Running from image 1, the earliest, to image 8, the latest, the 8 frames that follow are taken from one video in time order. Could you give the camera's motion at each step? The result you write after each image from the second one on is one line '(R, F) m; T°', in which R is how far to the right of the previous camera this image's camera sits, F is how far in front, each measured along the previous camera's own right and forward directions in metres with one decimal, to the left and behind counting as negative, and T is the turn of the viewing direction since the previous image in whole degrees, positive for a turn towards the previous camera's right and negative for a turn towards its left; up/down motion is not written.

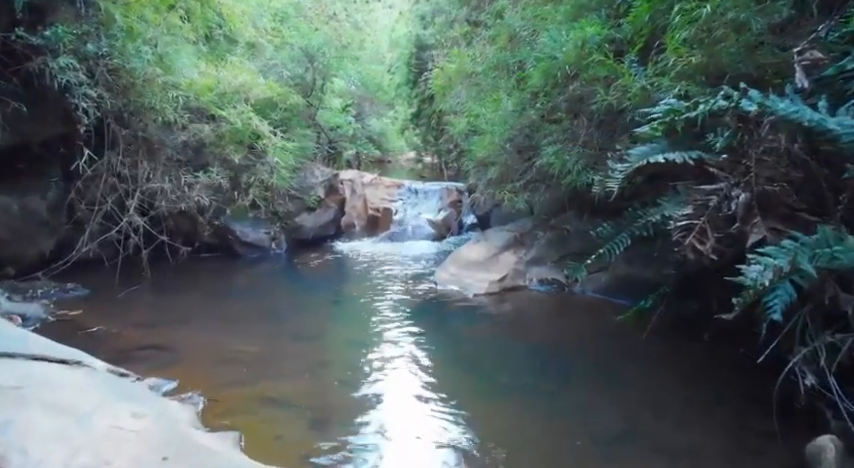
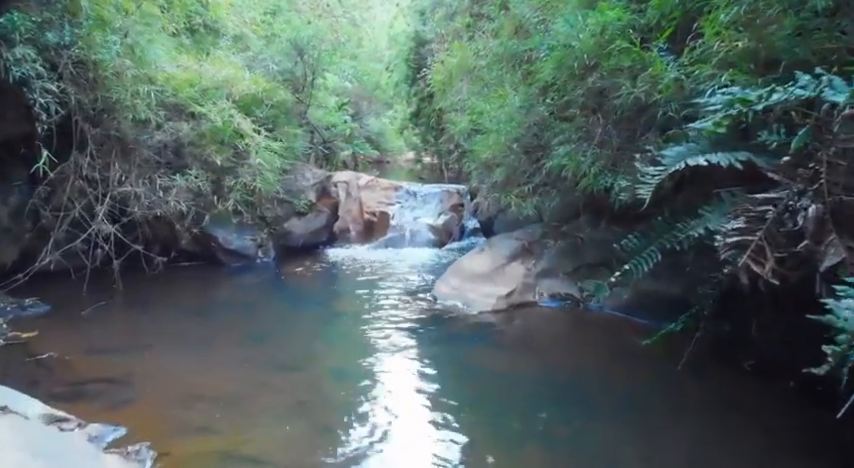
(0.0, +0.6) m; 0°
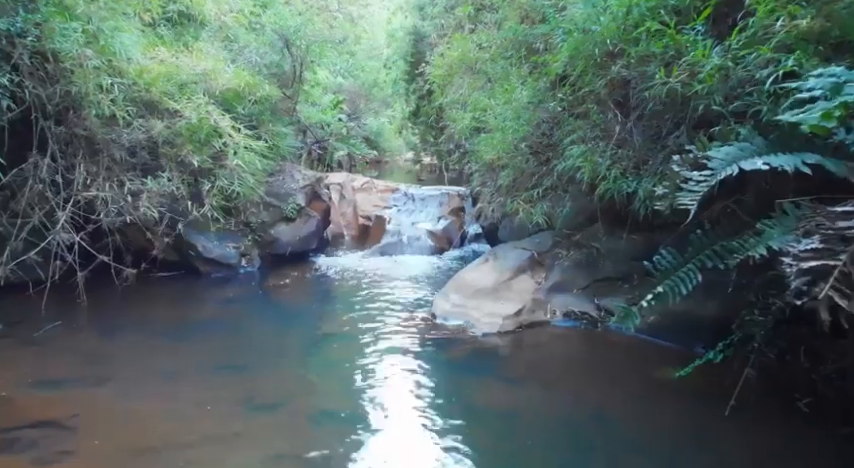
(0.0, +0.6) m; 0°
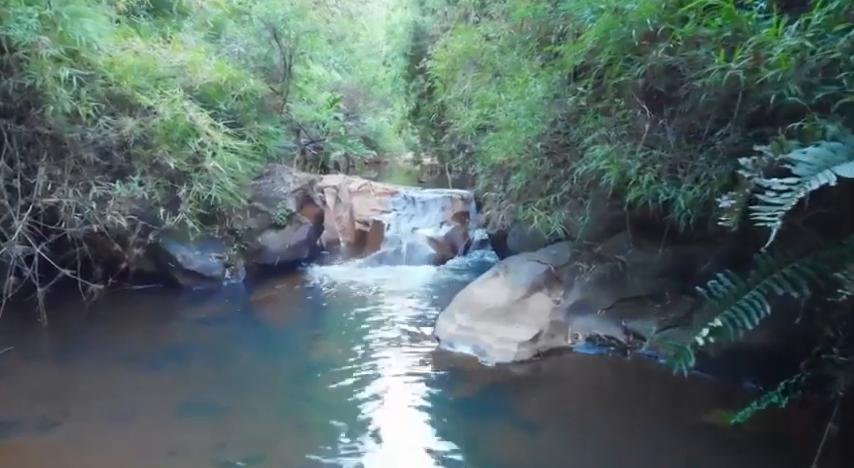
(0.0, +0.6) m; 0°
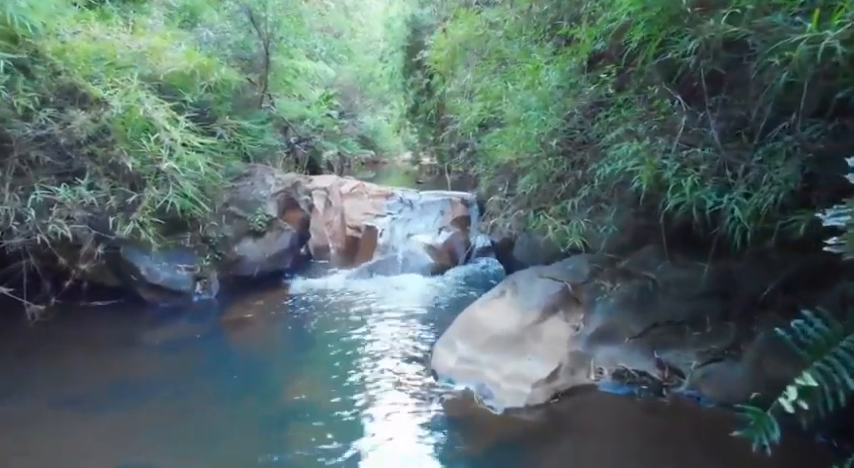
(0.0, +0.7) m; 0°
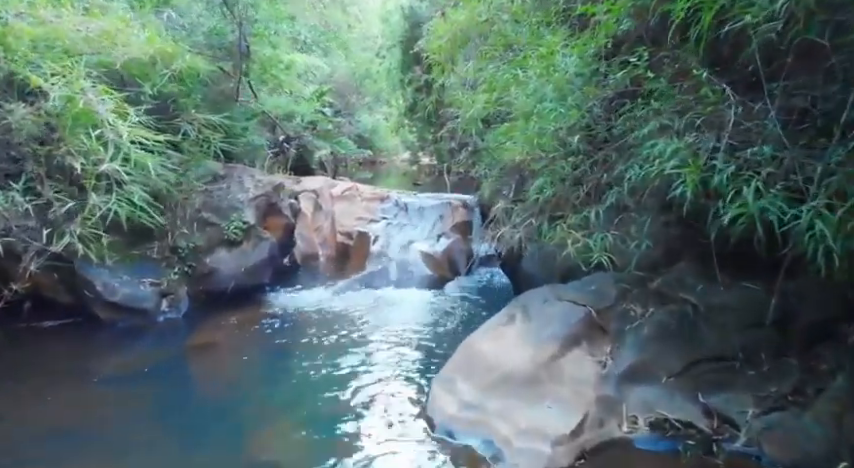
(0.0, +0.7) m; 0°
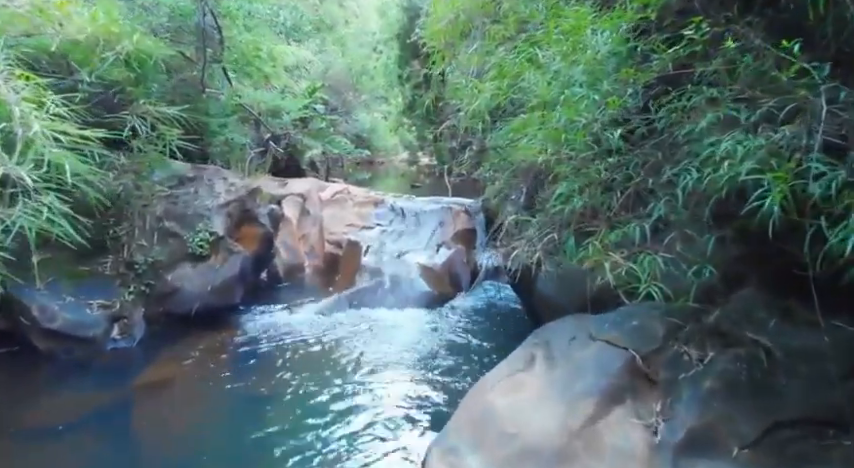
(0.0, +0.8) m; 0°
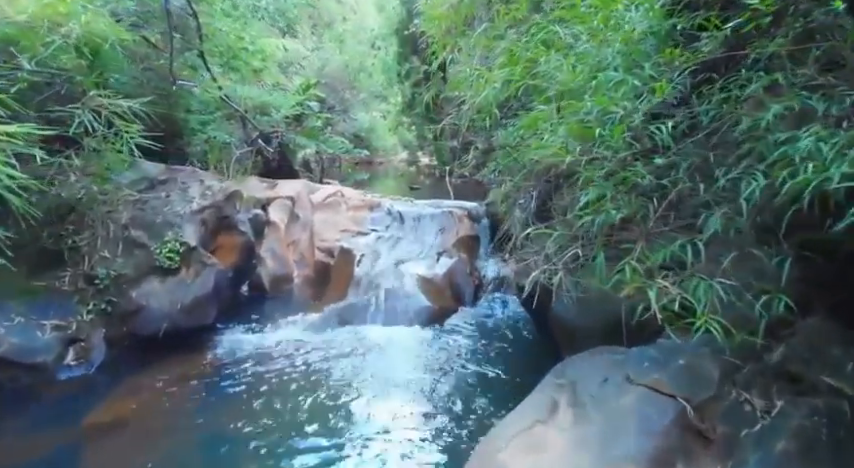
(0.0, +0.5) m; 0°
